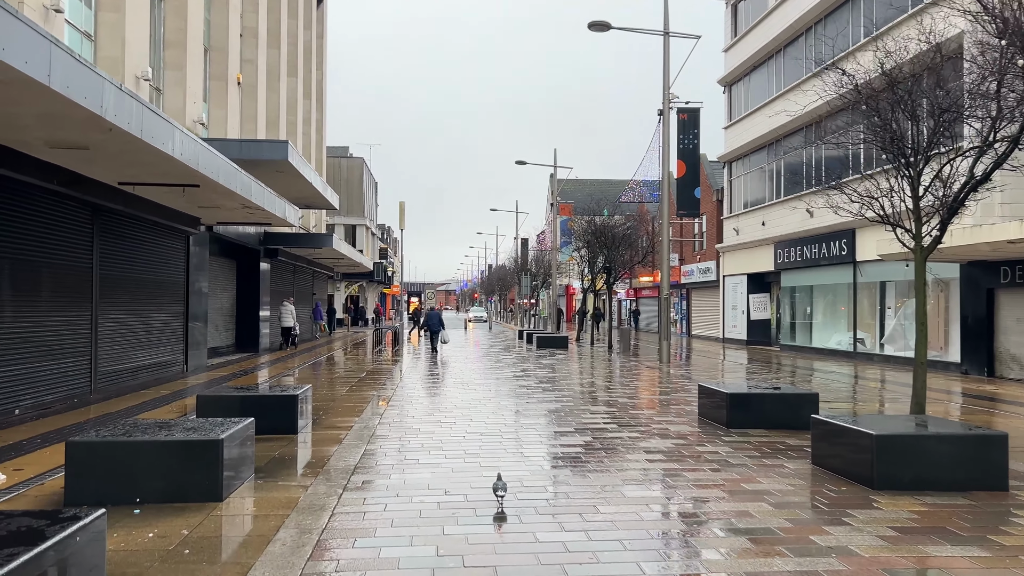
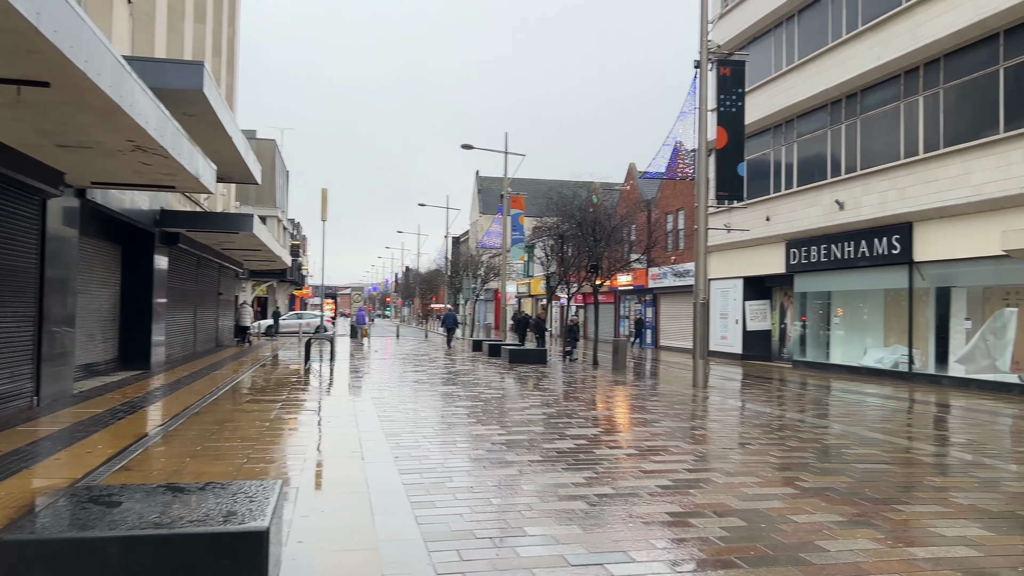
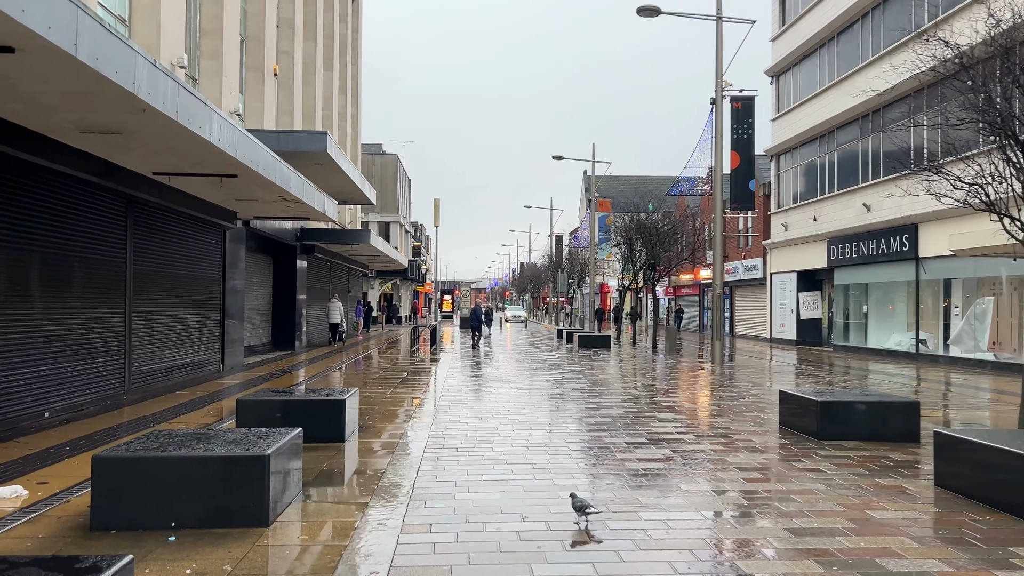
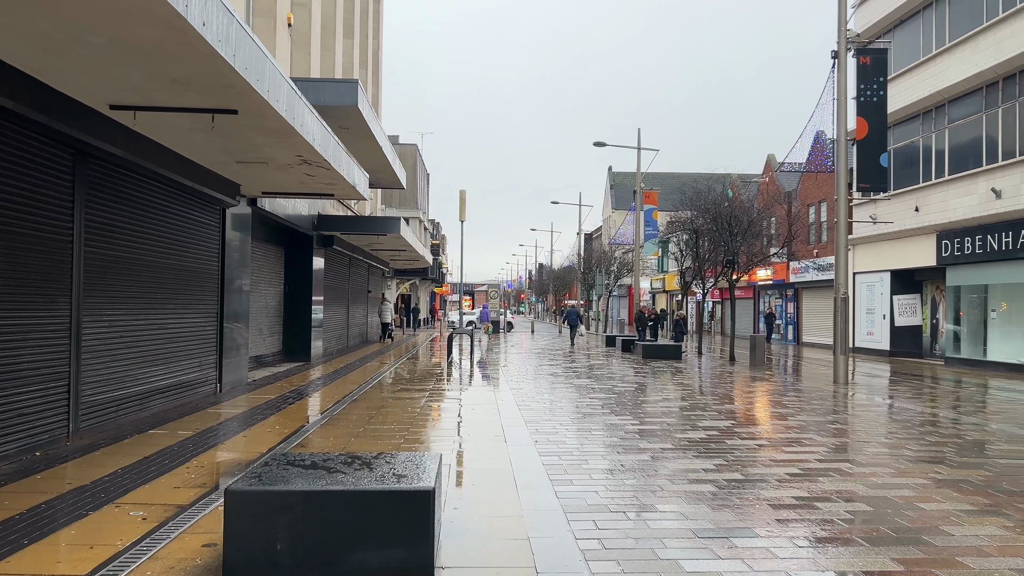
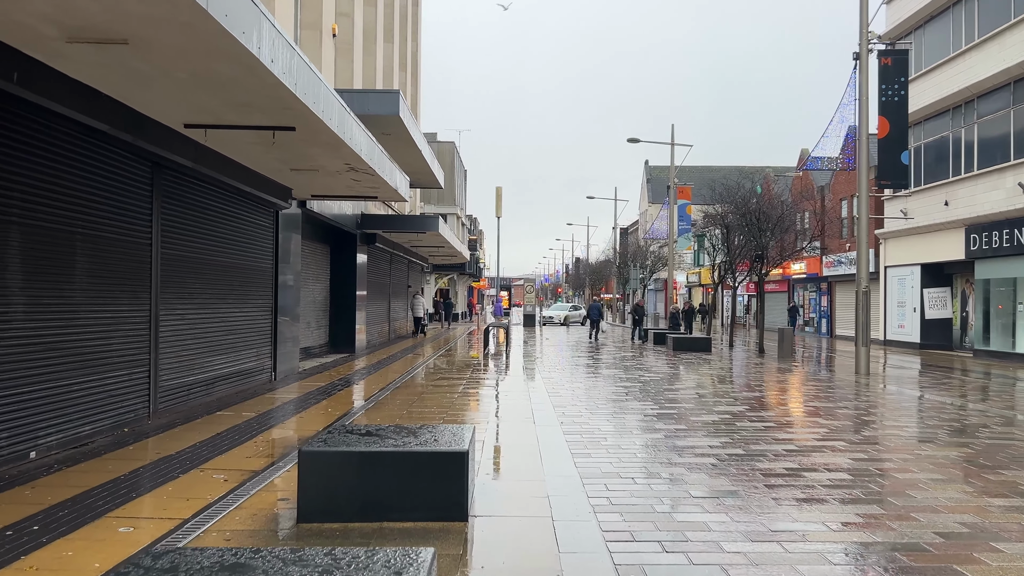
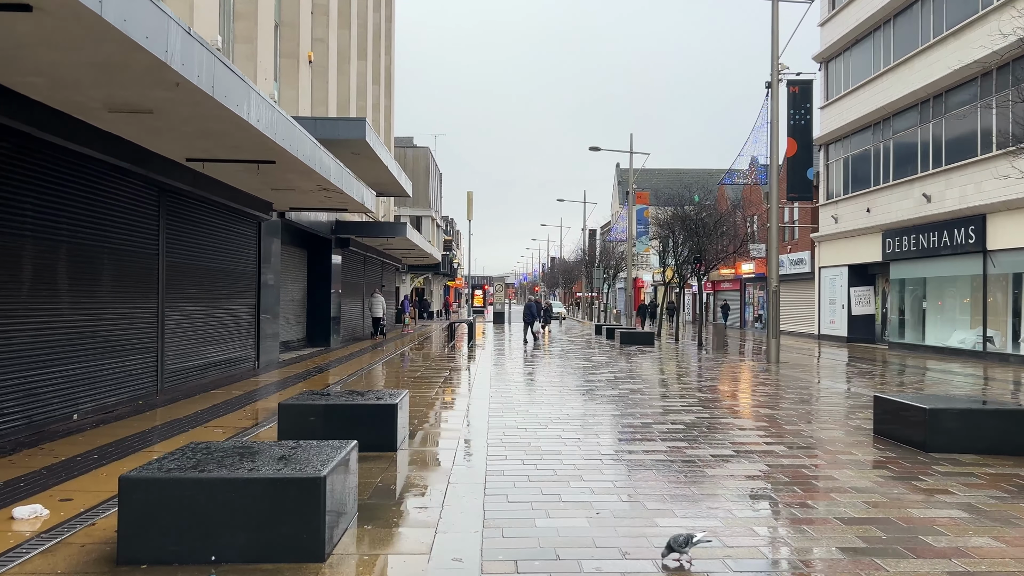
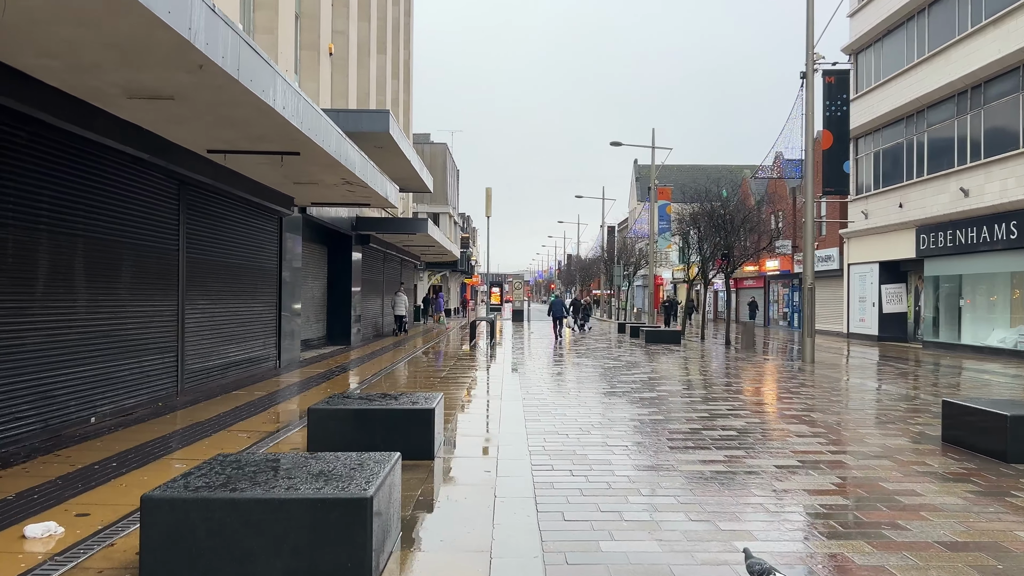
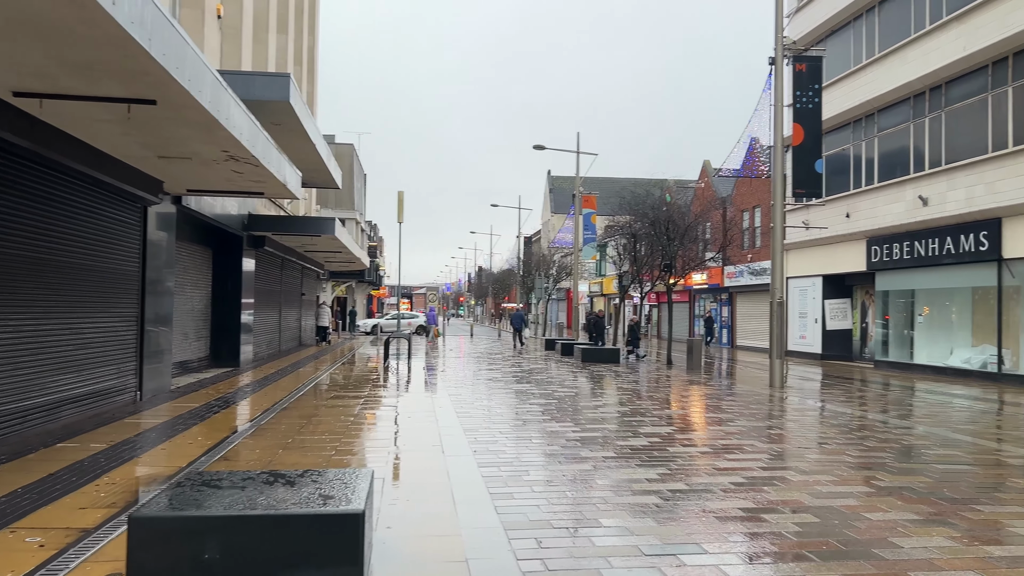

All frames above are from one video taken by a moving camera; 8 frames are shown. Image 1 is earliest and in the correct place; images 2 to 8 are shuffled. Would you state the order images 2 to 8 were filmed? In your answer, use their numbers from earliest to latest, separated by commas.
3, 6, 7, 5, 4, 8, 2
